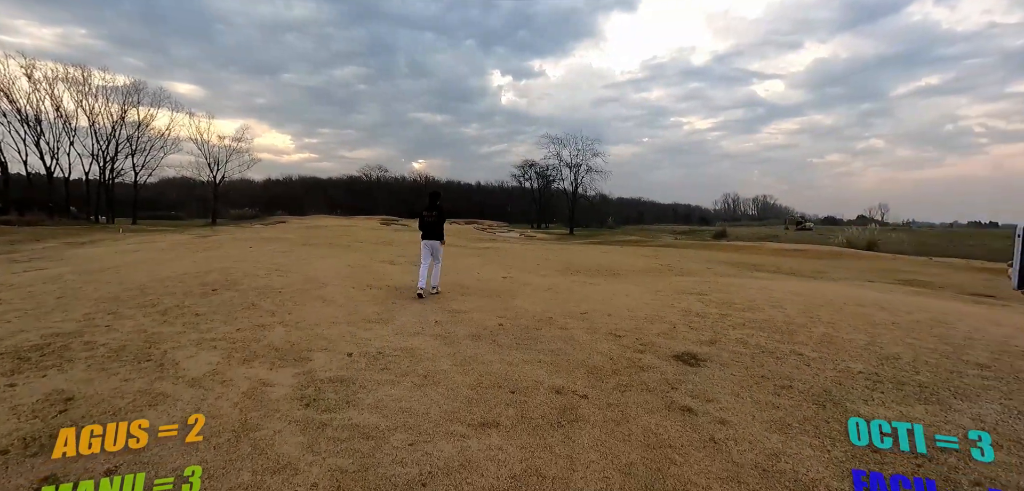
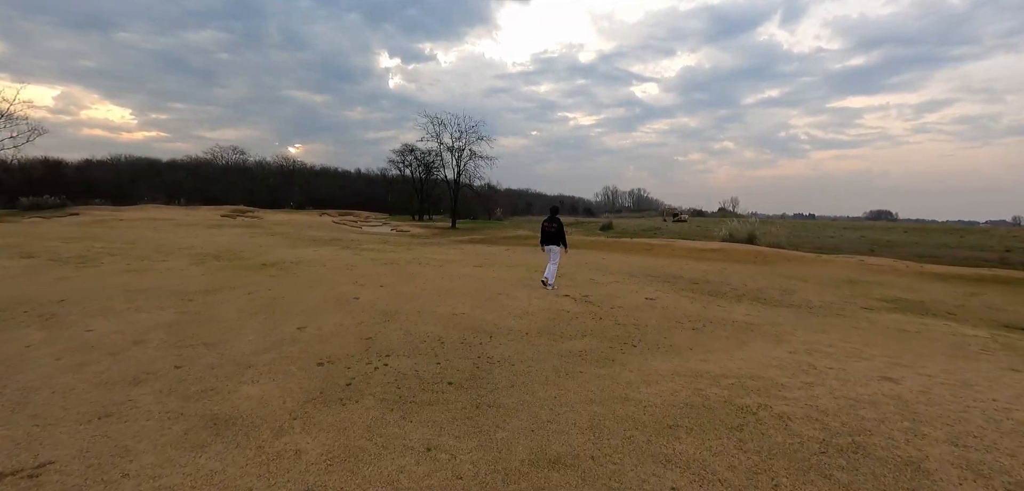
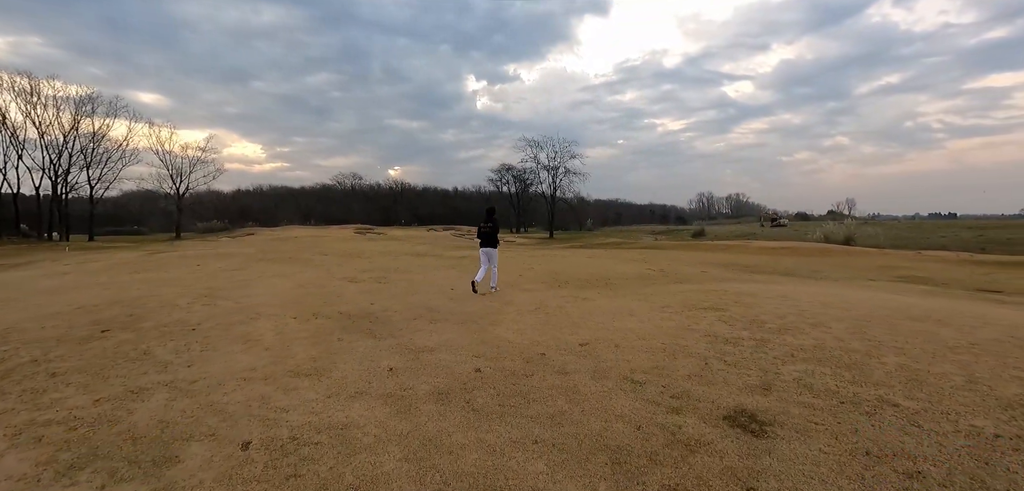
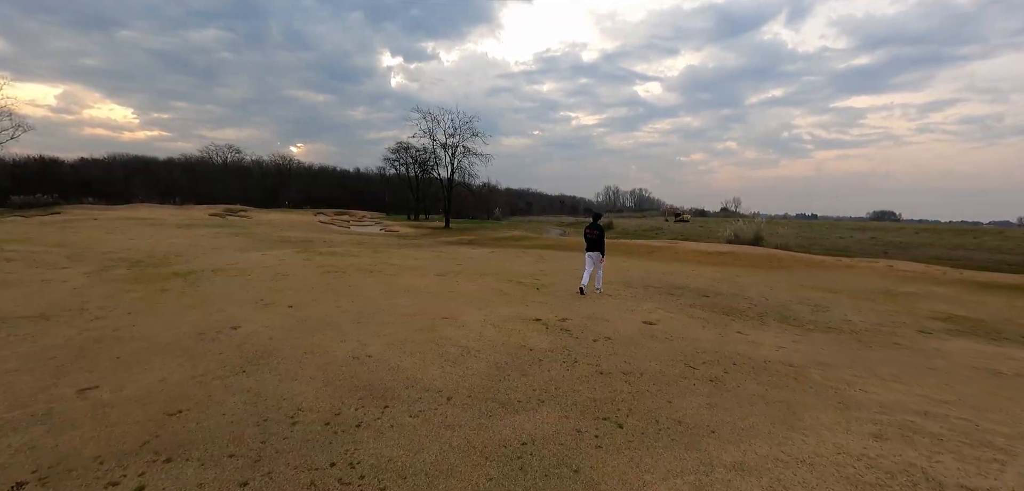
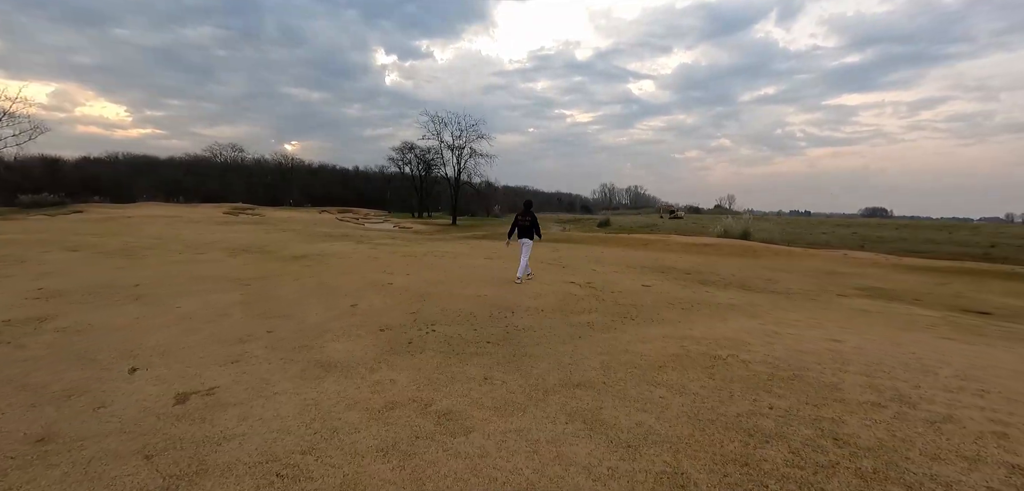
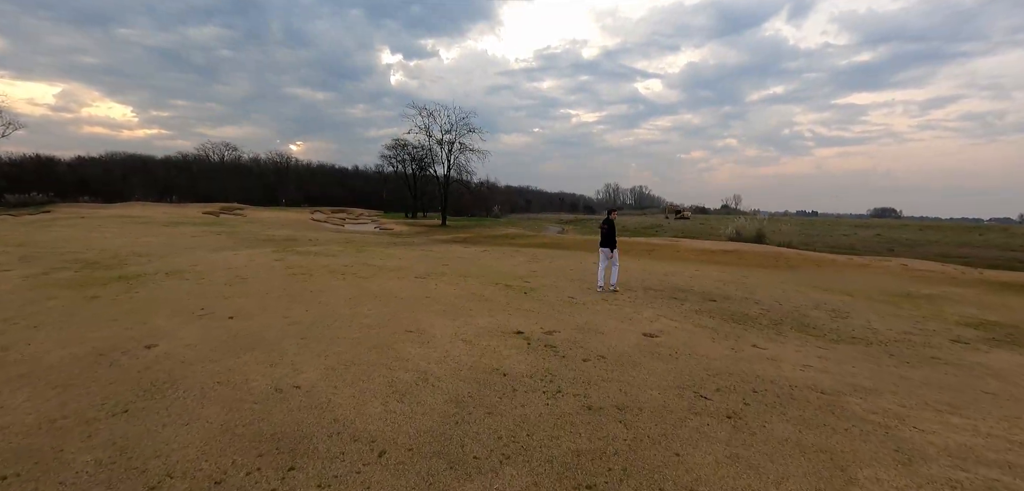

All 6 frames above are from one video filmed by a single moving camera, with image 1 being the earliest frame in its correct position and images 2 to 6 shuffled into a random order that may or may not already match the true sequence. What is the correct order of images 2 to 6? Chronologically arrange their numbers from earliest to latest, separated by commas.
3, 5, 2, 4, 6
